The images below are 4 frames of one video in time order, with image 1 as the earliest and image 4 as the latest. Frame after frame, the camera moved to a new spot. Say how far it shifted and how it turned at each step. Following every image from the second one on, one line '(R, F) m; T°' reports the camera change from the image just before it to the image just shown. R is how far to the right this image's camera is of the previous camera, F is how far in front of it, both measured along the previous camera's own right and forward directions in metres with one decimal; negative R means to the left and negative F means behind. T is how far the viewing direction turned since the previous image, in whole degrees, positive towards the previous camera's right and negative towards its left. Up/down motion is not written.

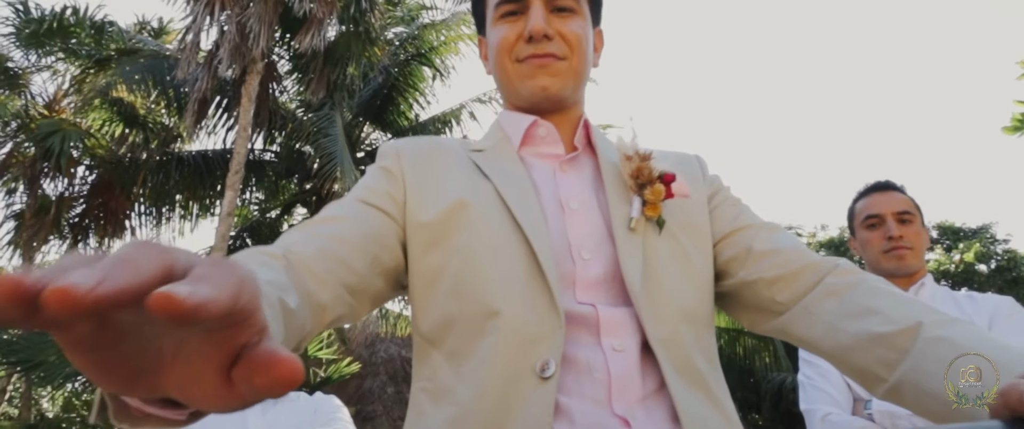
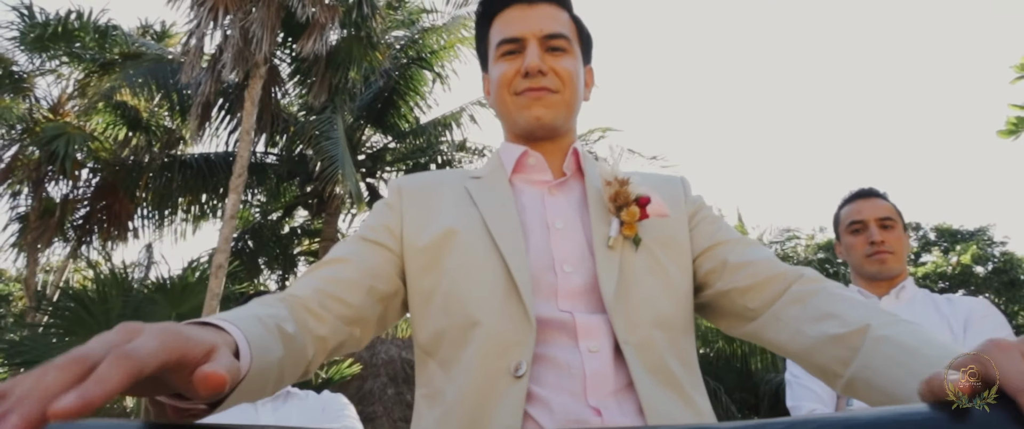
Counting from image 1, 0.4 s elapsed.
(0.0, -0.2) m; 0°
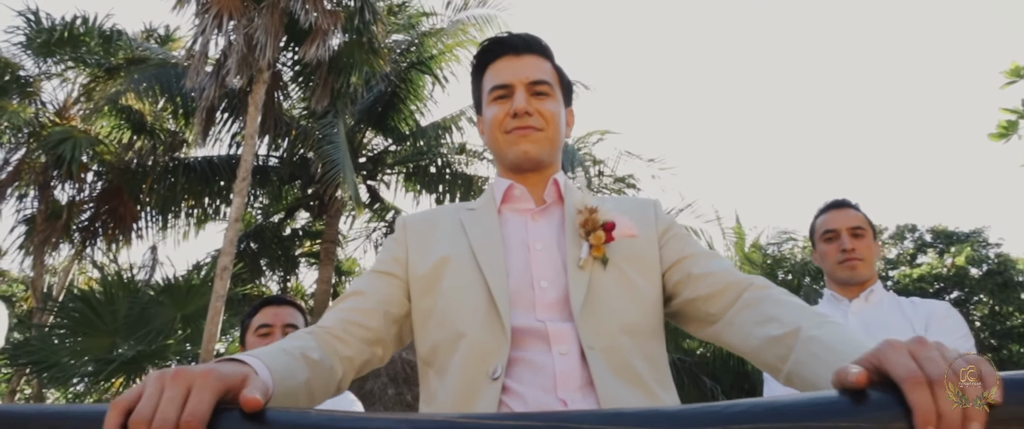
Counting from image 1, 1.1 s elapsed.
(0.0, -0.3) m; 0°
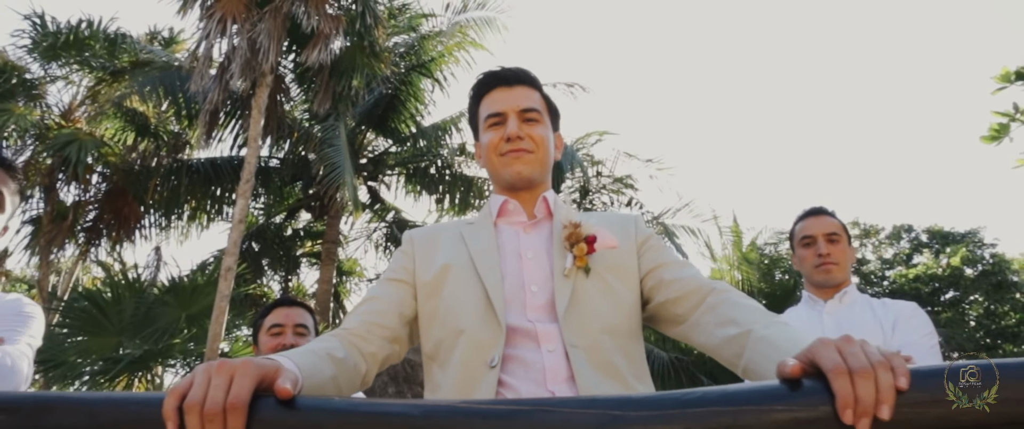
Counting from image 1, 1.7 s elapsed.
(0.0, -0.3) m; 0°
